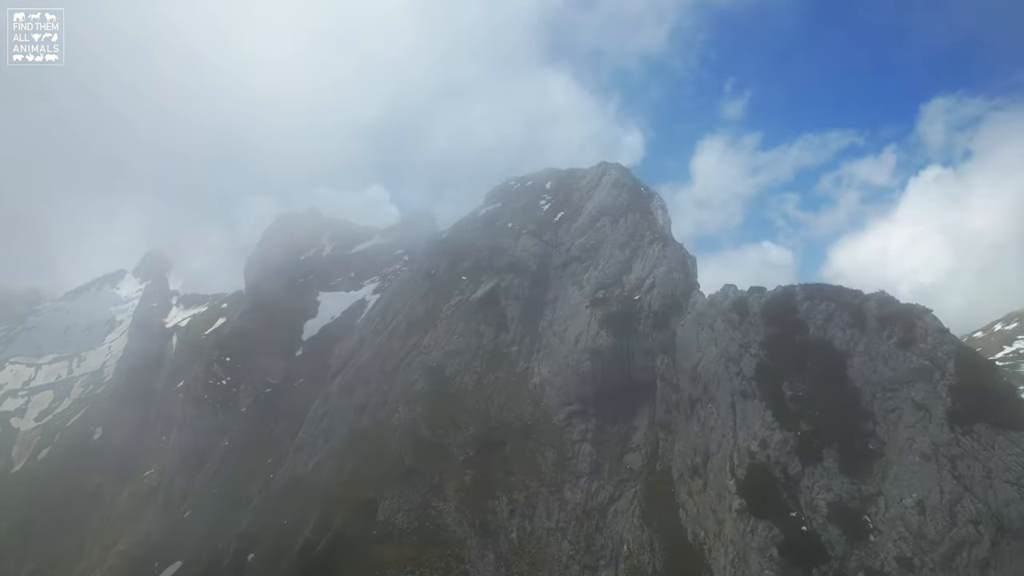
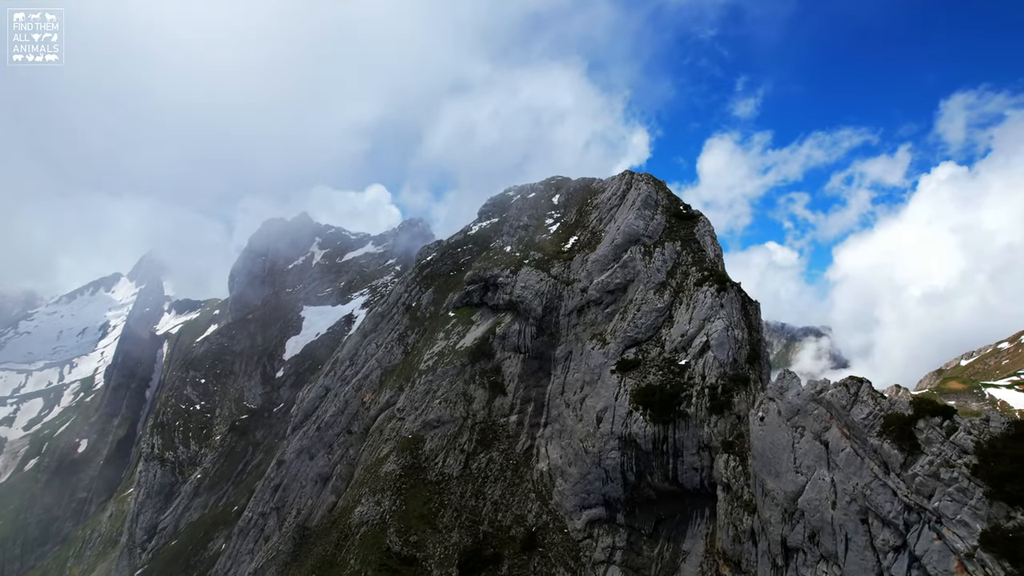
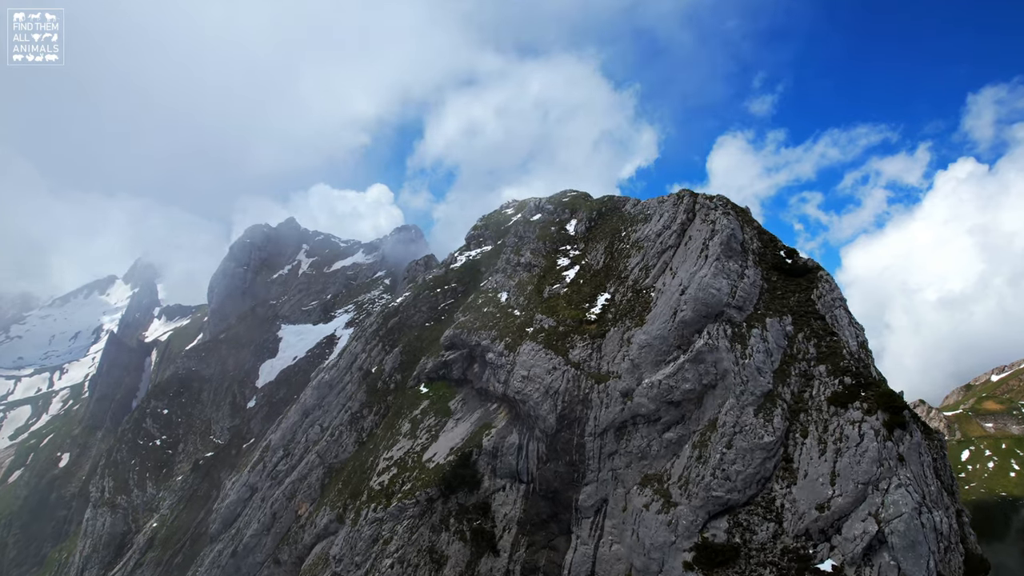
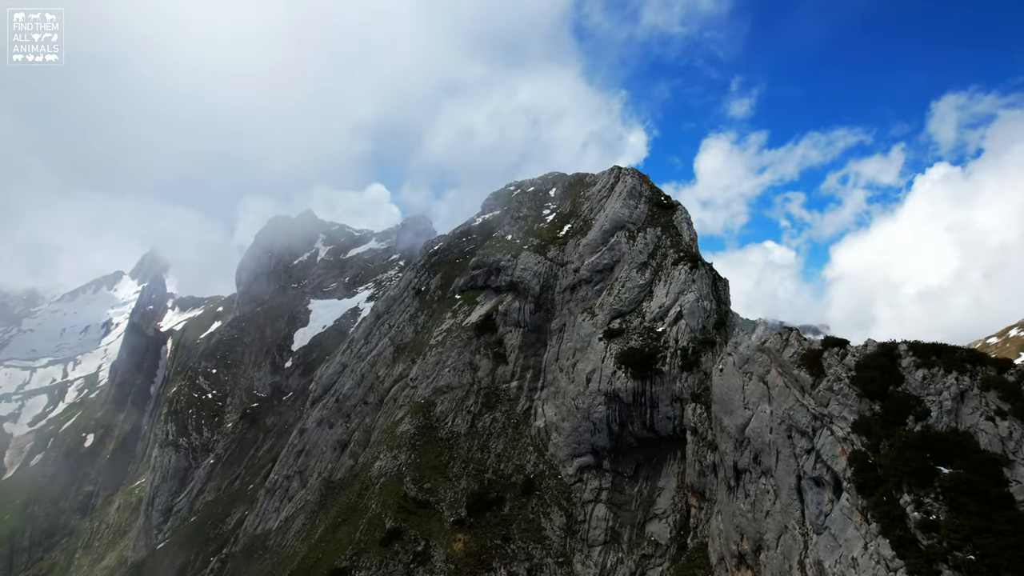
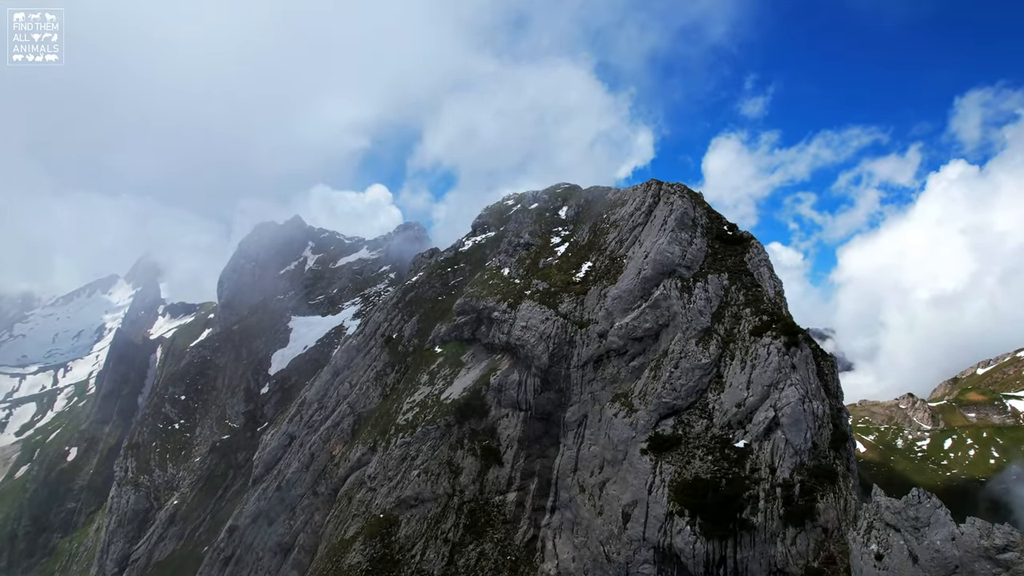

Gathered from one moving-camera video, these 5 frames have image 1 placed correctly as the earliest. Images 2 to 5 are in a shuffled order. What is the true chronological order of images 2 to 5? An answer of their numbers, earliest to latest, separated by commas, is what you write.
4, 2, 5, 3
